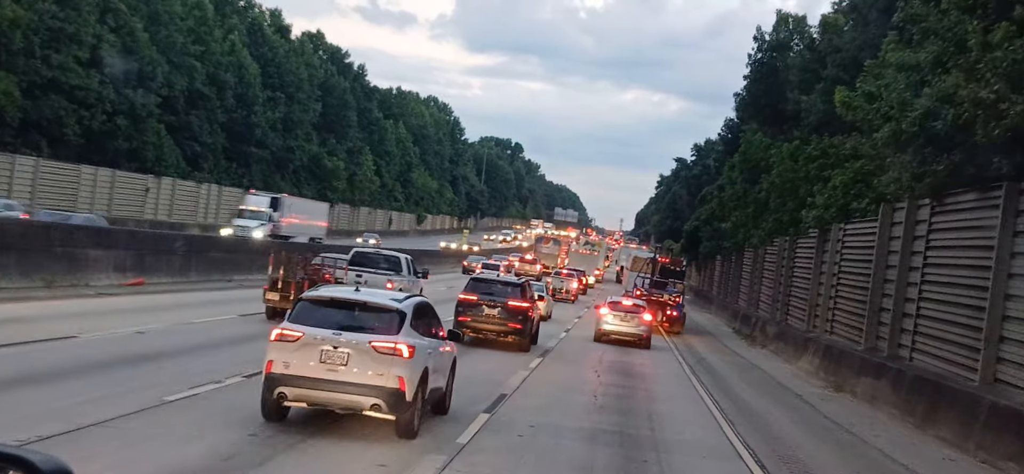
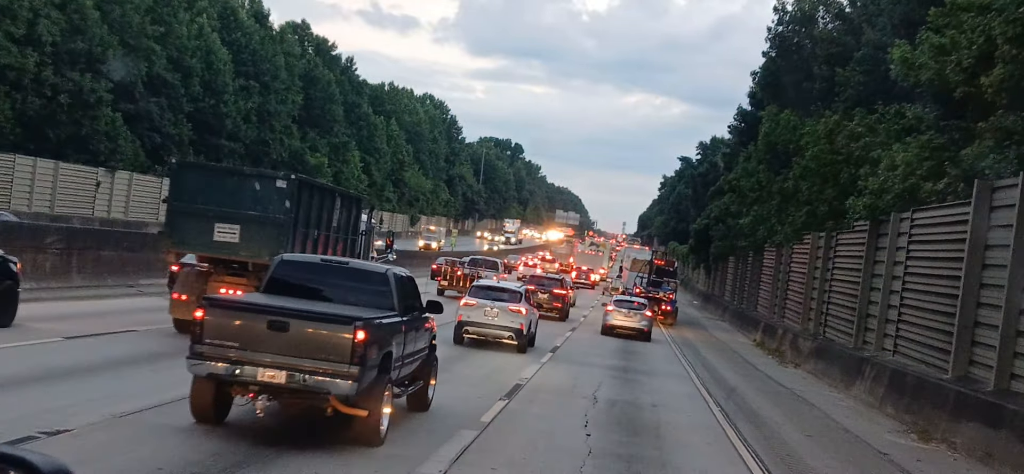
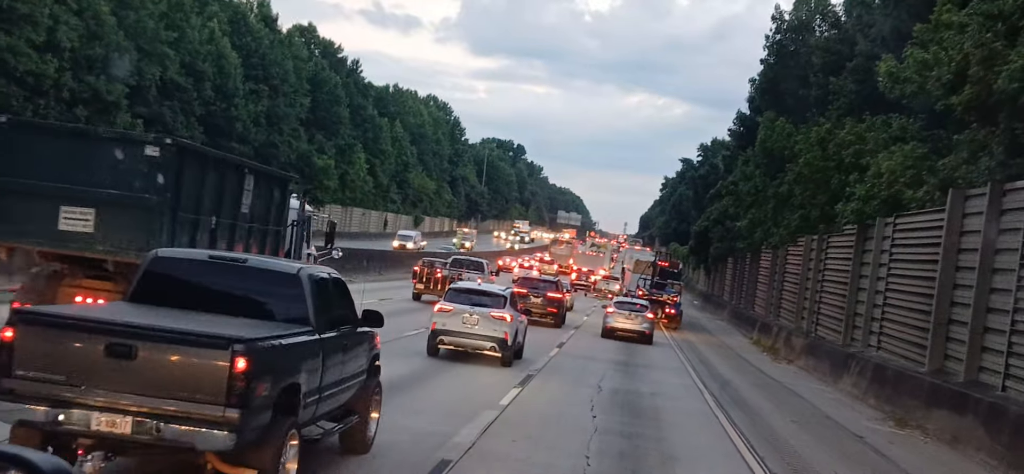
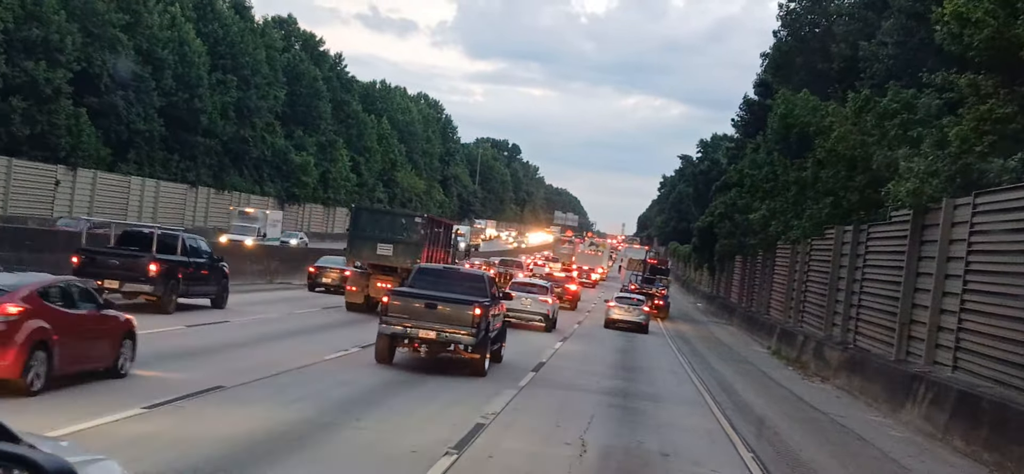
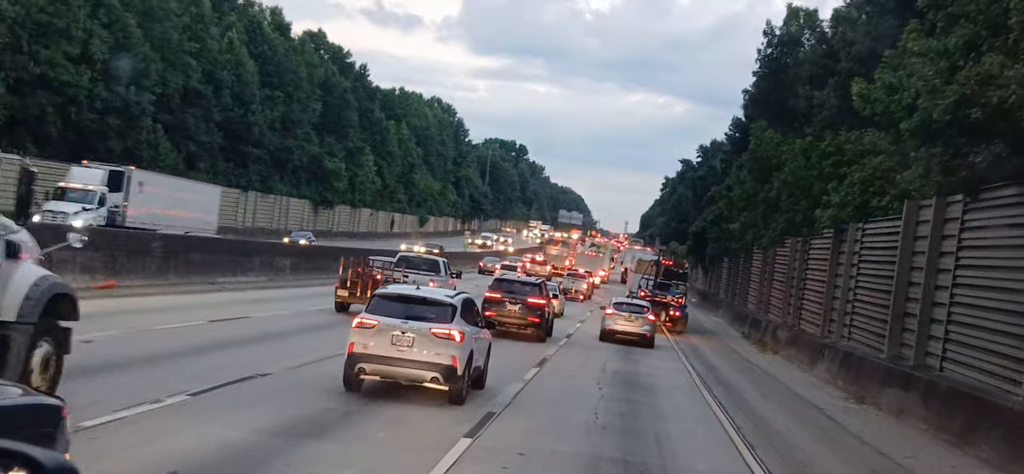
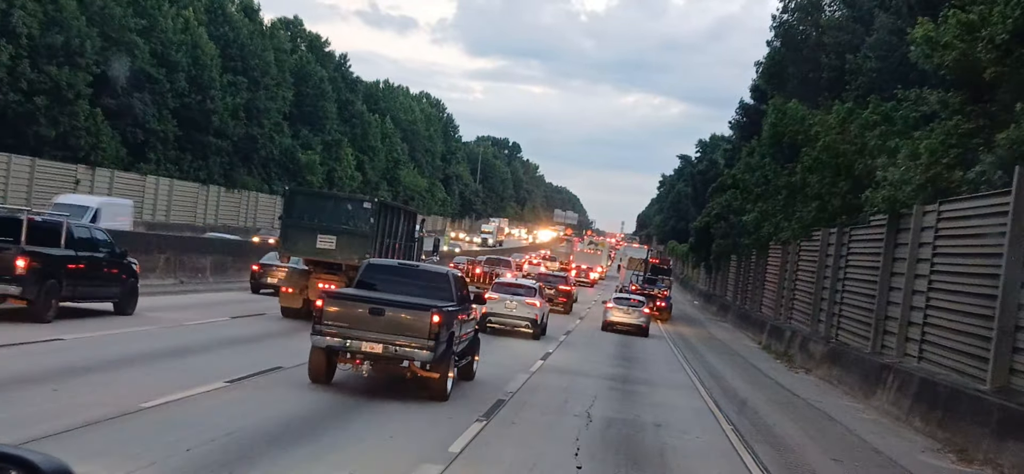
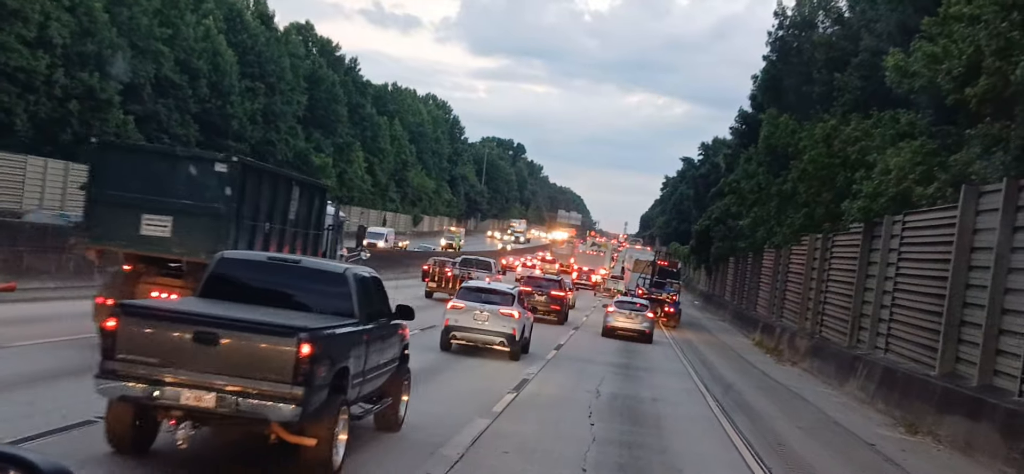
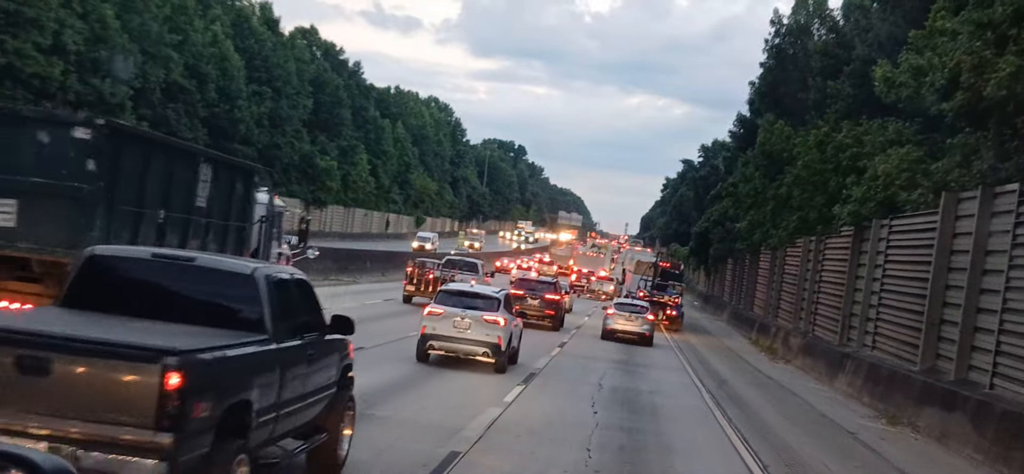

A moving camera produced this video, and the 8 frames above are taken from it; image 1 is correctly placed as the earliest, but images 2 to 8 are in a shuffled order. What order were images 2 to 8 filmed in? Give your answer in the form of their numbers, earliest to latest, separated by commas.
5, 8, 3, 7, 2, 6, 4
